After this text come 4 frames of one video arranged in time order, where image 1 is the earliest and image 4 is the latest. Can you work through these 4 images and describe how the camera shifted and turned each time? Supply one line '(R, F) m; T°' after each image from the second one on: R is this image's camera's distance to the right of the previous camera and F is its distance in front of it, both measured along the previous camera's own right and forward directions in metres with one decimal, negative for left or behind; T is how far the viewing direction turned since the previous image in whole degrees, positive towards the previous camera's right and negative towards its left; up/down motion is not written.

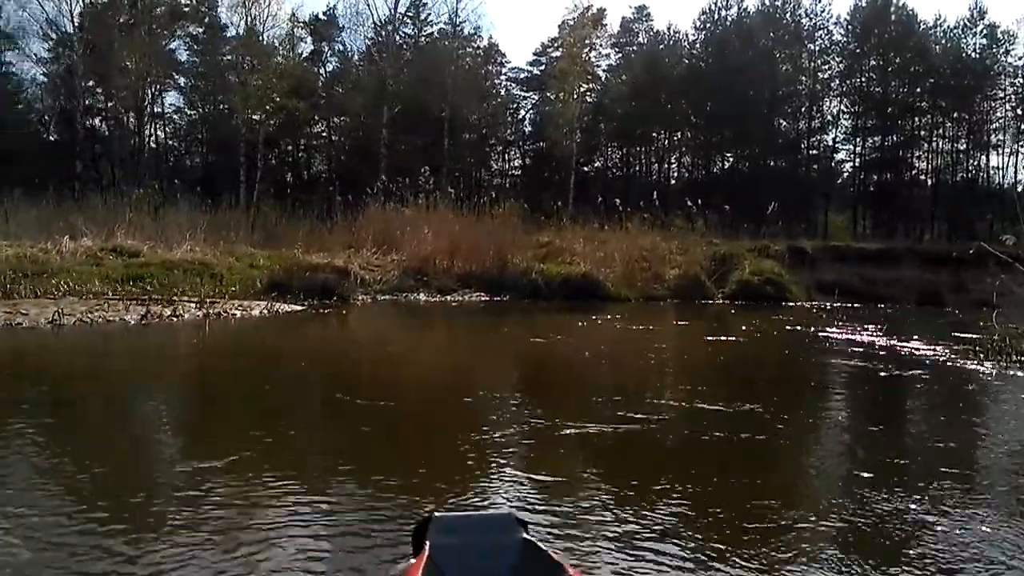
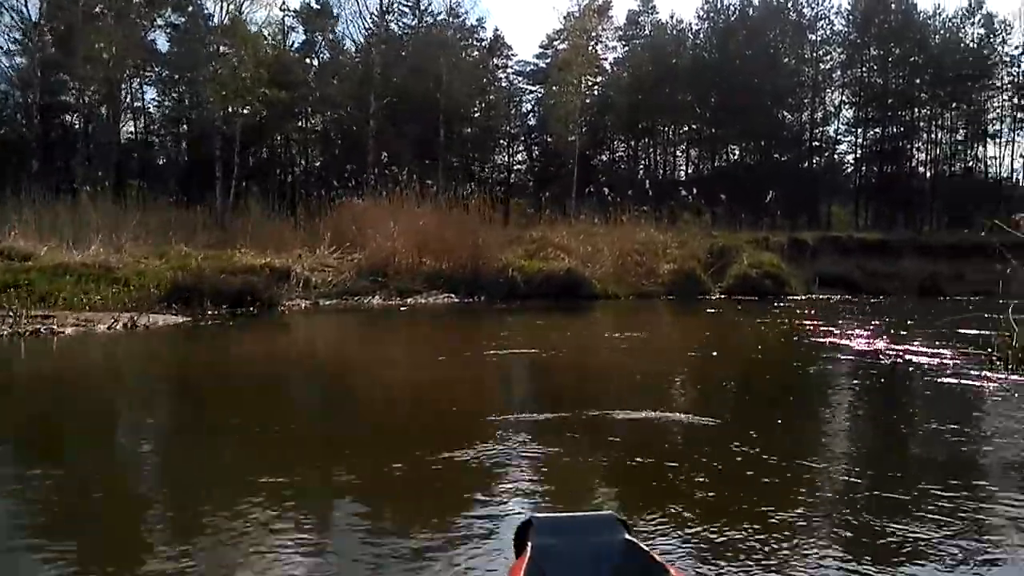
(+0.8, +0.7) m; -2°
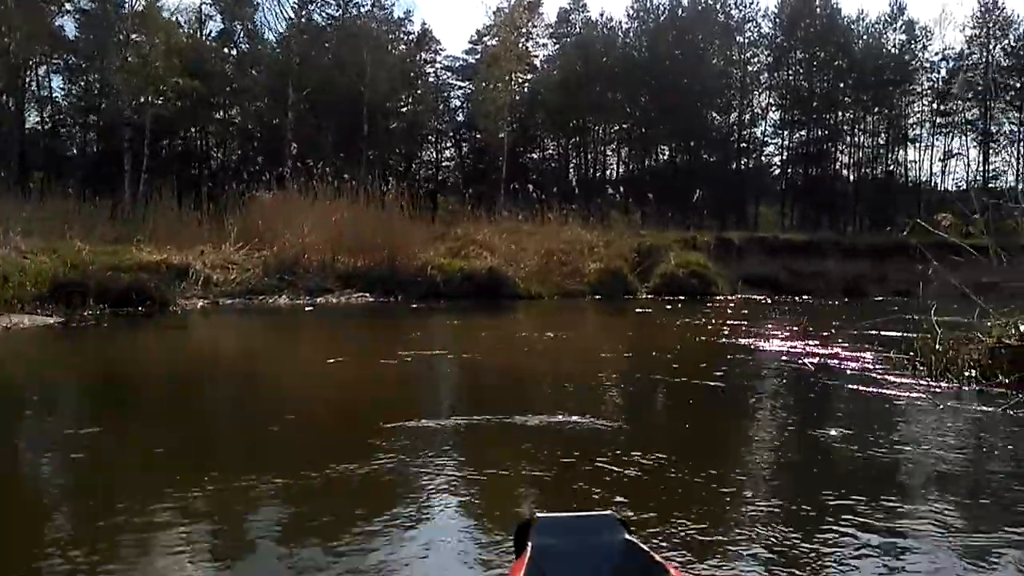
(+0.2, +0.4) m; +4°
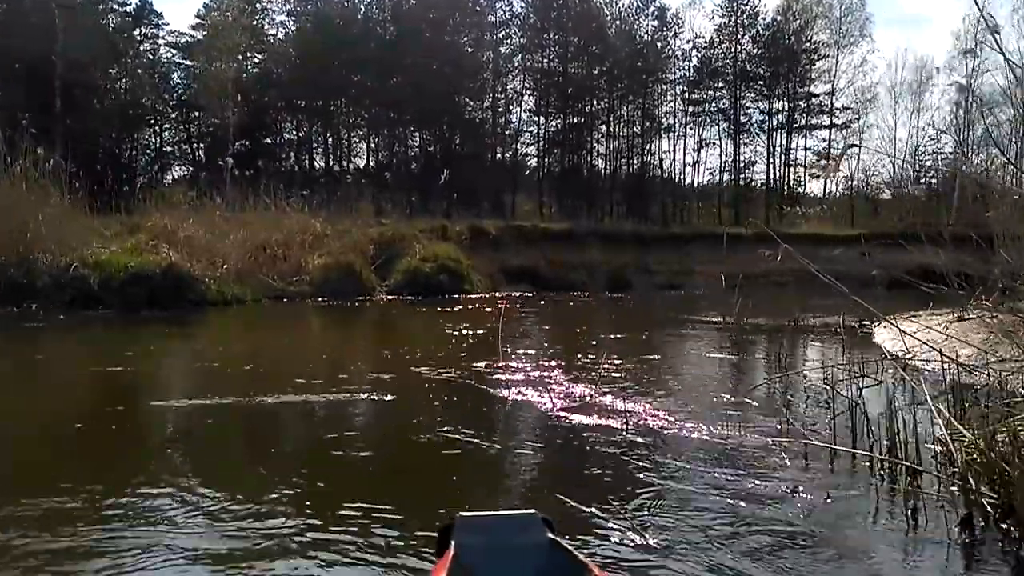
(+0.6, +2.2) m; +15°
